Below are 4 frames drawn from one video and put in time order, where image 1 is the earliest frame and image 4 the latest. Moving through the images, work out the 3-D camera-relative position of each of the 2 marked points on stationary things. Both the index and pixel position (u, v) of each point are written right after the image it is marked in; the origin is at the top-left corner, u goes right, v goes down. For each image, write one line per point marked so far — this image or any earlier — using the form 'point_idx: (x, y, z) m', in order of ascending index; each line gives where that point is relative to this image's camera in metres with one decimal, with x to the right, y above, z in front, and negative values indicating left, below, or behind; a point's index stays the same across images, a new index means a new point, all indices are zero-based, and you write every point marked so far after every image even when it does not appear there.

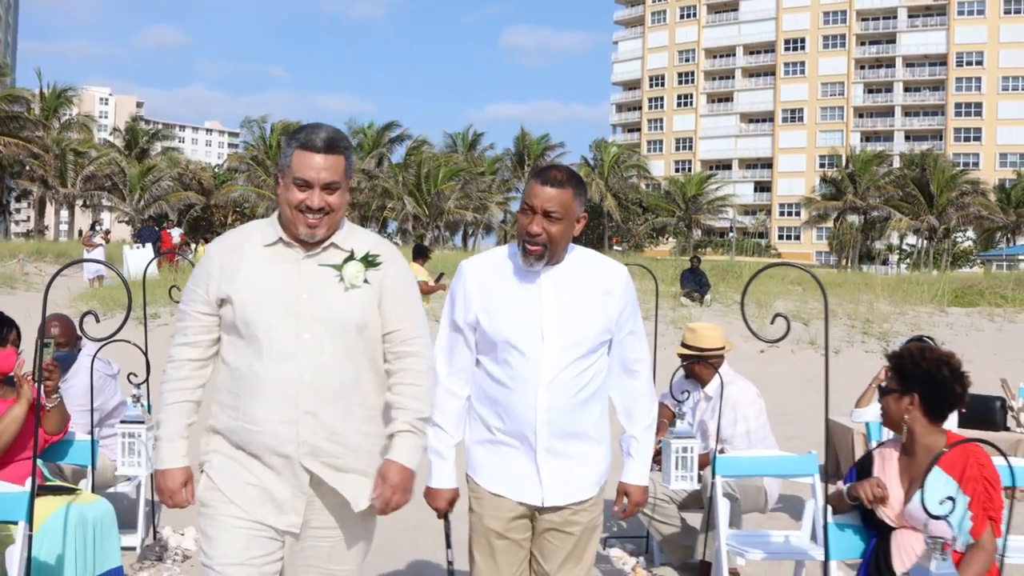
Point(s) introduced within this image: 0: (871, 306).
0: (+7.4, -0.4, +19.9) m
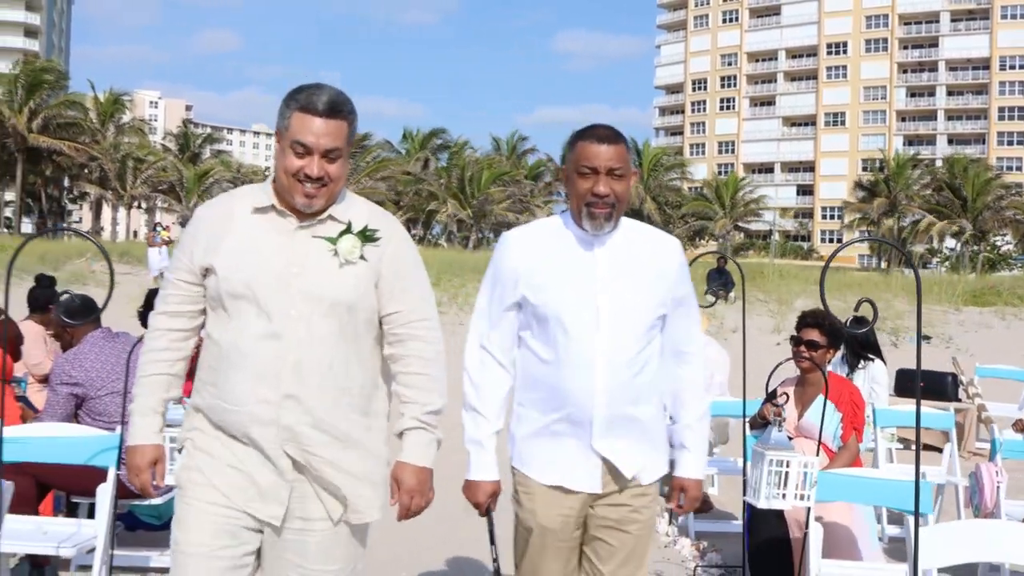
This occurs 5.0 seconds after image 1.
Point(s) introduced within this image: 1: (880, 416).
0: (+8.2, -0.4, +21.1) m
1: (+2.5, -0.9, +6.5) m
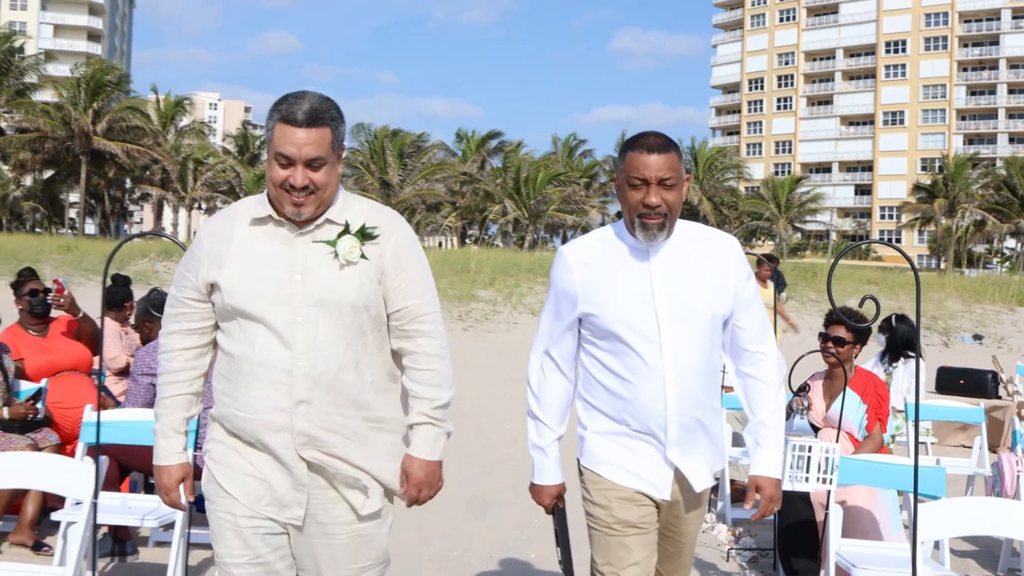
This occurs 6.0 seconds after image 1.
0: (+9.3, -0.4, +21.1) m
1: (+2.8, -0.9, +6.8) m
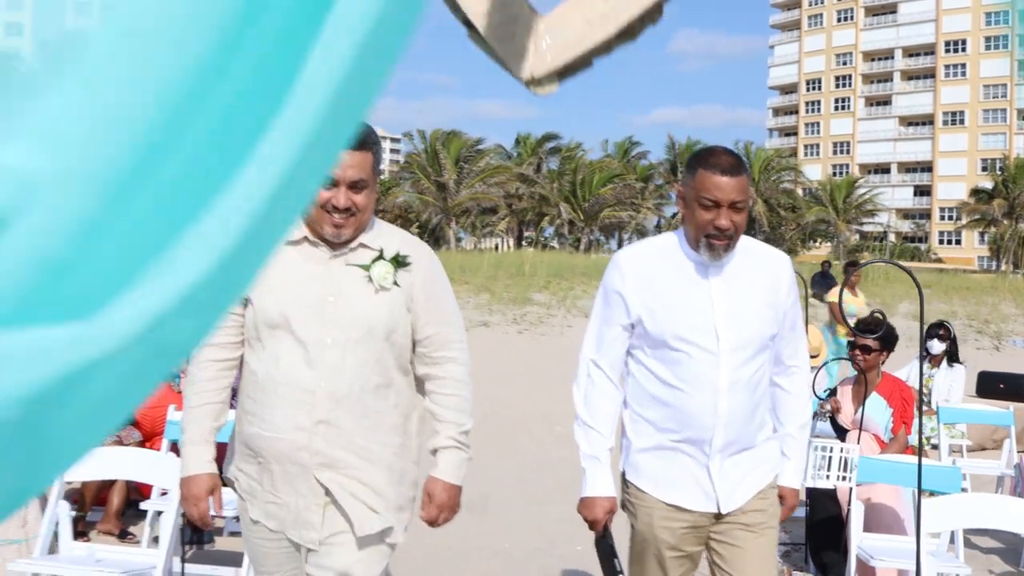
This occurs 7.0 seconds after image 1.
0: (+10.5, -0.5, +21.0) m
1: (+3.2, -0.9, +7.1) m
